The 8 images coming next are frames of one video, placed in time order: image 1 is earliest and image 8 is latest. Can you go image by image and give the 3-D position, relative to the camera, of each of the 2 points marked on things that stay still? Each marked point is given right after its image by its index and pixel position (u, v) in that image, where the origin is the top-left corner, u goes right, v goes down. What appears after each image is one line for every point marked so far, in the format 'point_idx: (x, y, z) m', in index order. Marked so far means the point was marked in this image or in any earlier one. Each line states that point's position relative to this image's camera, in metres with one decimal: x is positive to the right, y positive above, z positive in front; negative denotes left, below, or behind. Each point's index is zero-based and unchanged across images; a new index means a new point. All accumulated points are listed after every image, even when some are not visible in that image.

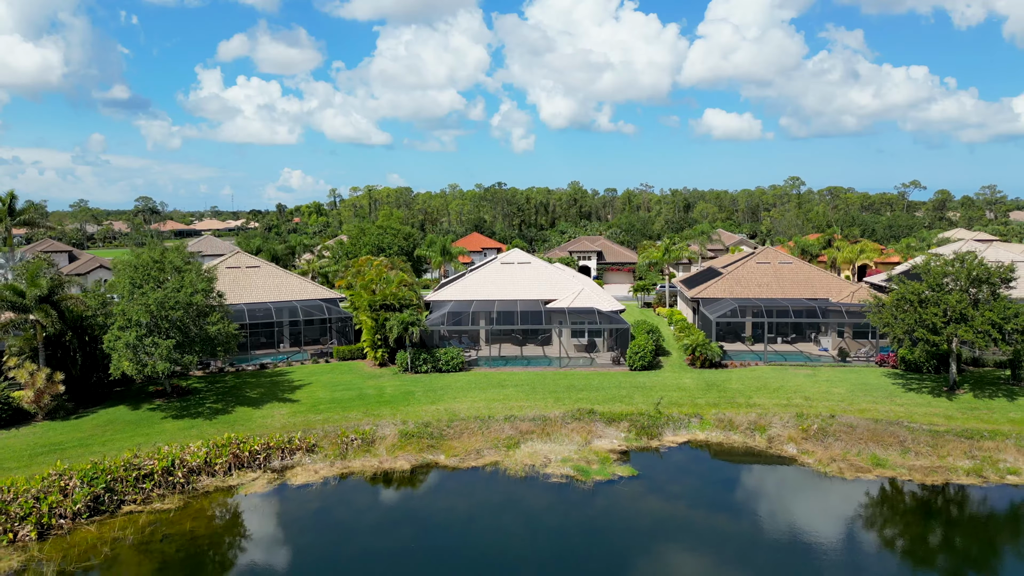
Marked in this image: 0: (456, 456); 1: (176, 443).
0: (-1.3, -3.9, +19.5) m
1: (-7.7, -3.5, +18.8) m
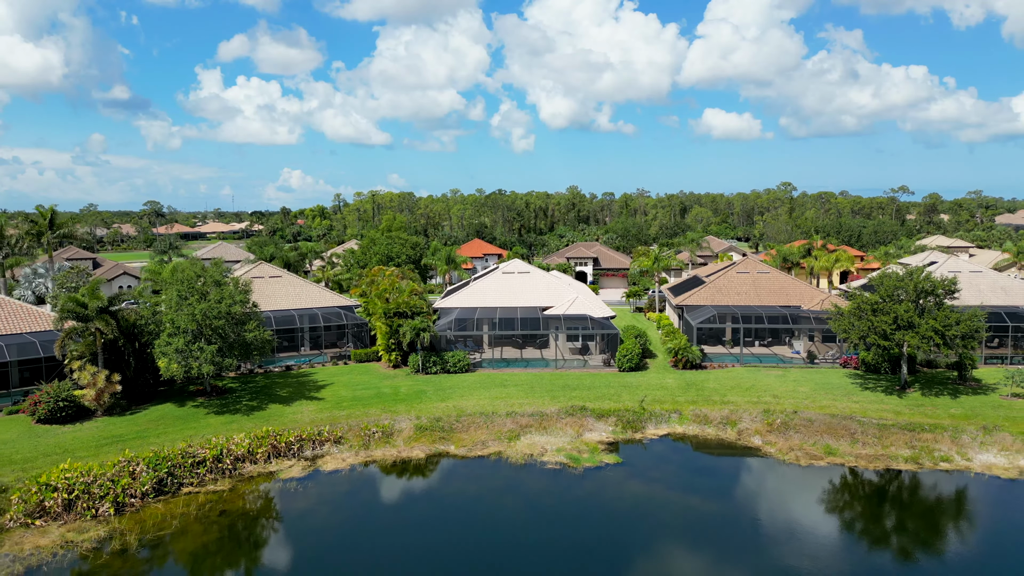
0: (-1.3, -4.3, +22.3) m
1: (-7.6, -3.9, +21.7) m
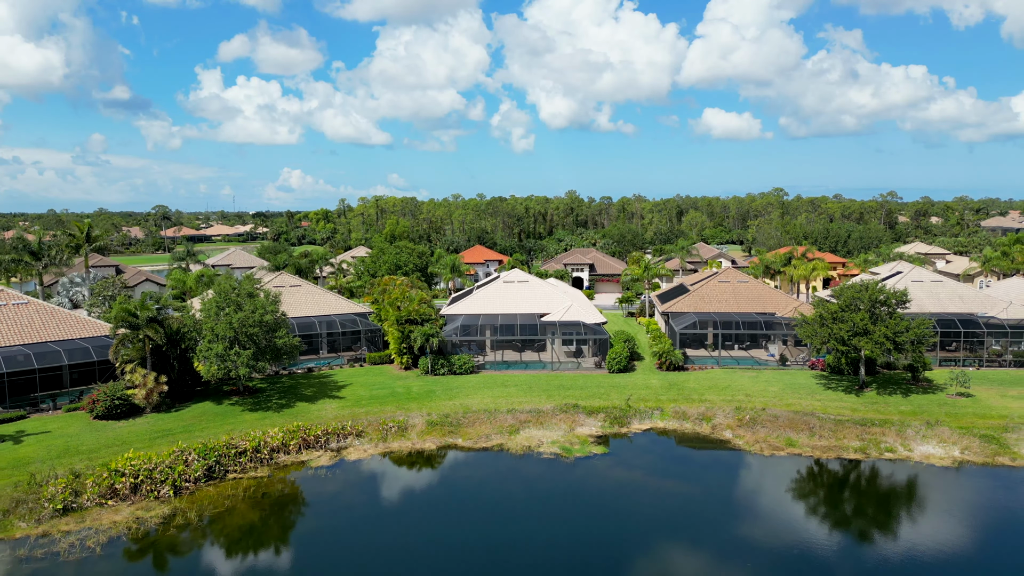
0: (-1.3, -4.6, +25.3) m
1: (-7.6, -4.2, +24.7) m
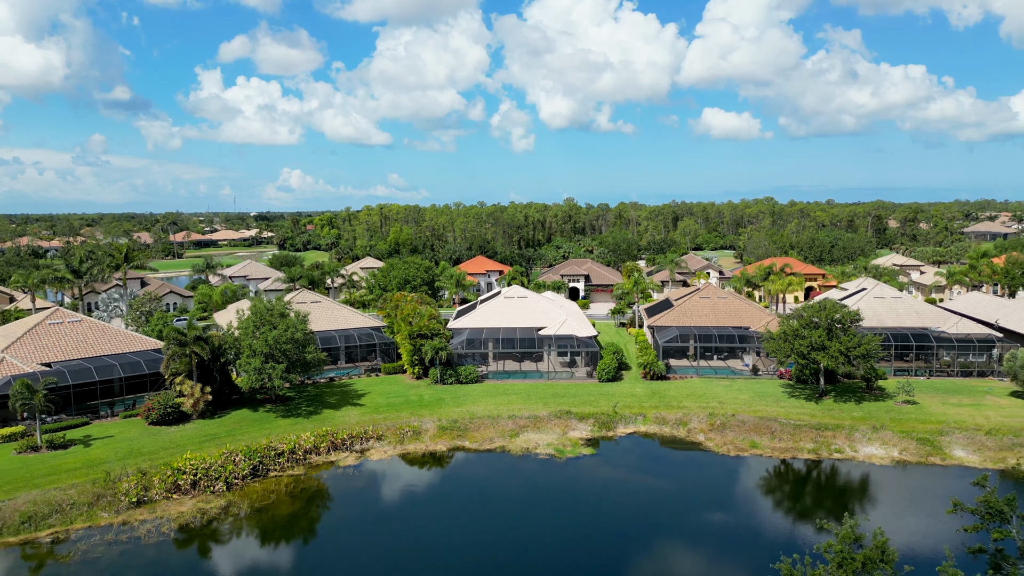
0: (-1.3, -5.4, +29.0) m
1: (-7.6, -5.0, +28.4) m
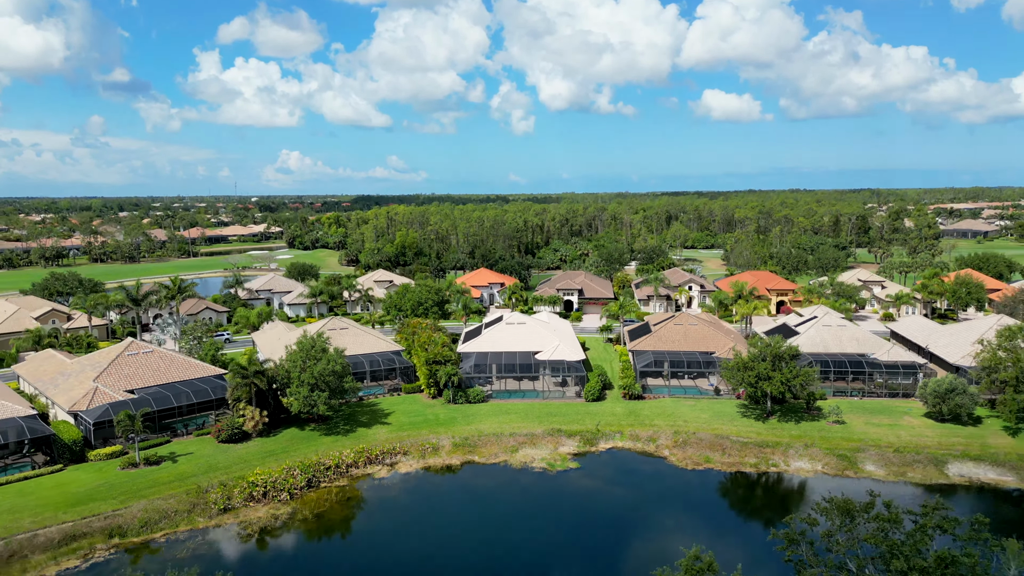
0: (-1.2, -7.3, +35.8) m
1: (-7.6, -6.9, +35.1) m
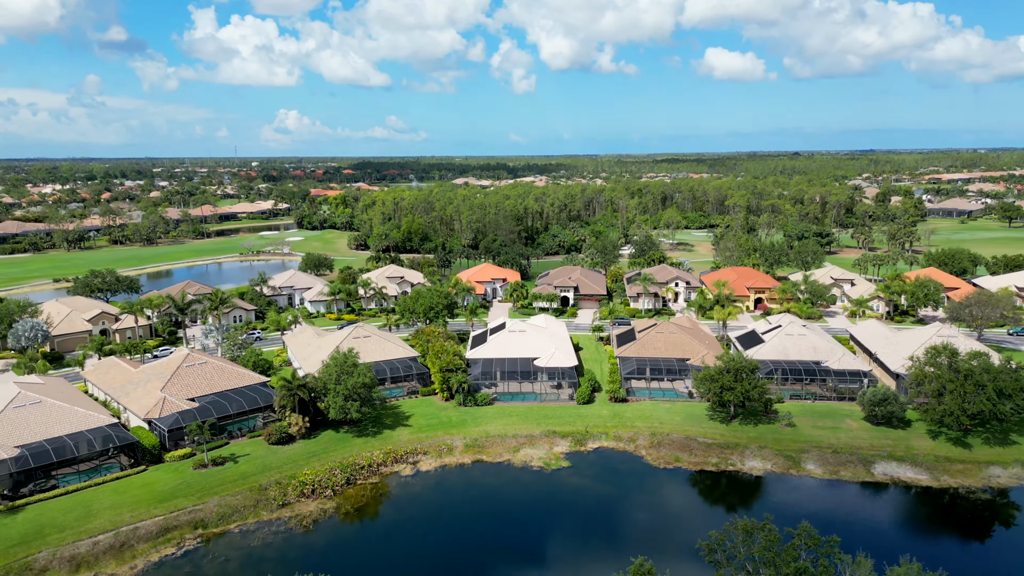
0: (-1.1, -8.7, +42.7) m
1: (-7.5, -8.3, +42.1) m
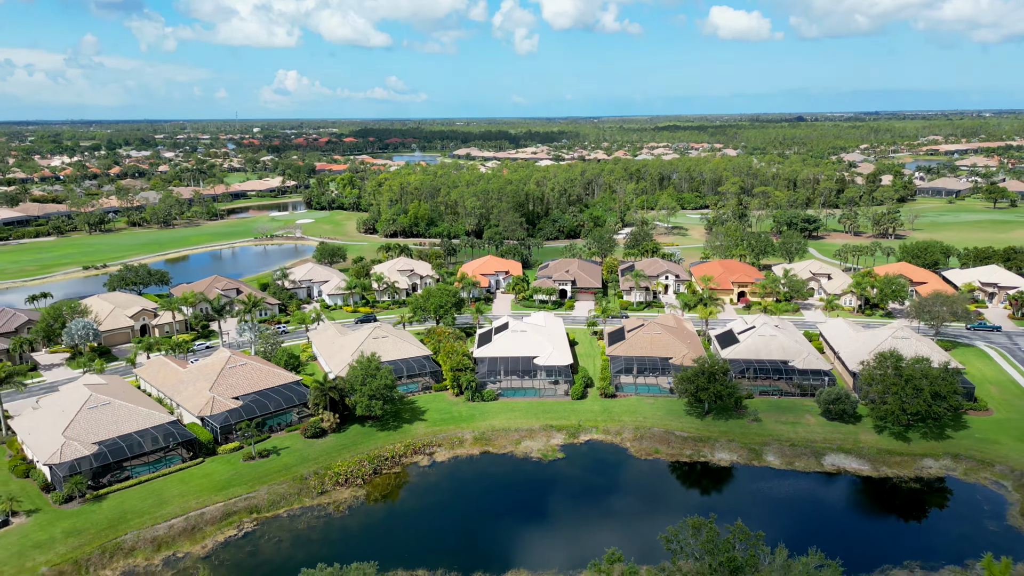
0: (-1.0, -9.5, +49.5) m
1: (-7.3, -9.2, +48.8) m
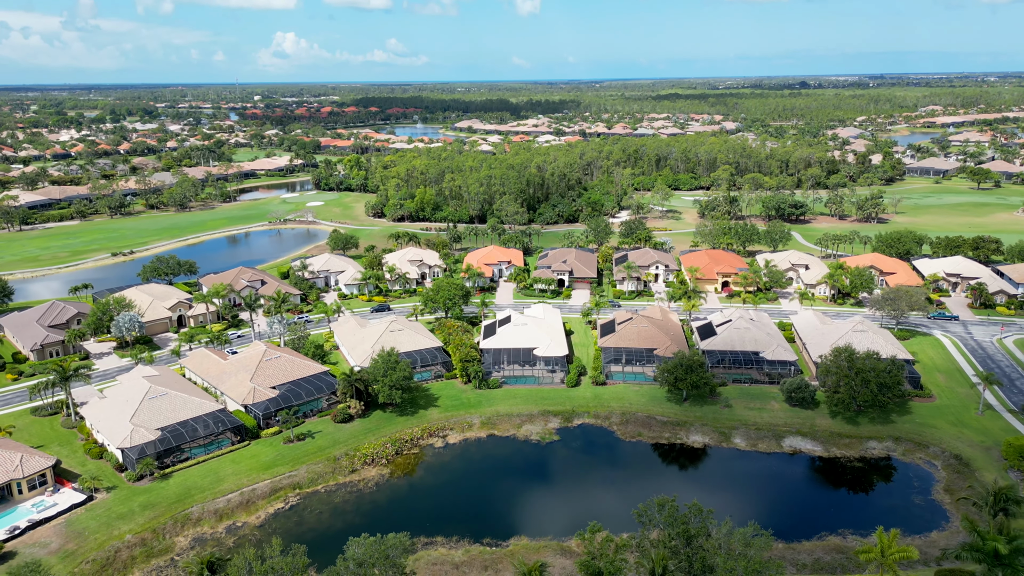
0: (-0.8, -9.8, +57.0) m
1: (-7.2, -9.6, +56.3) m
